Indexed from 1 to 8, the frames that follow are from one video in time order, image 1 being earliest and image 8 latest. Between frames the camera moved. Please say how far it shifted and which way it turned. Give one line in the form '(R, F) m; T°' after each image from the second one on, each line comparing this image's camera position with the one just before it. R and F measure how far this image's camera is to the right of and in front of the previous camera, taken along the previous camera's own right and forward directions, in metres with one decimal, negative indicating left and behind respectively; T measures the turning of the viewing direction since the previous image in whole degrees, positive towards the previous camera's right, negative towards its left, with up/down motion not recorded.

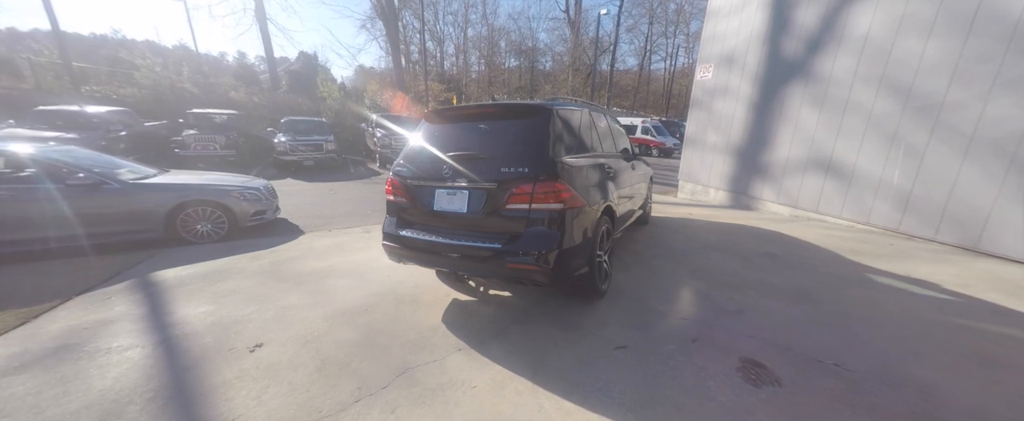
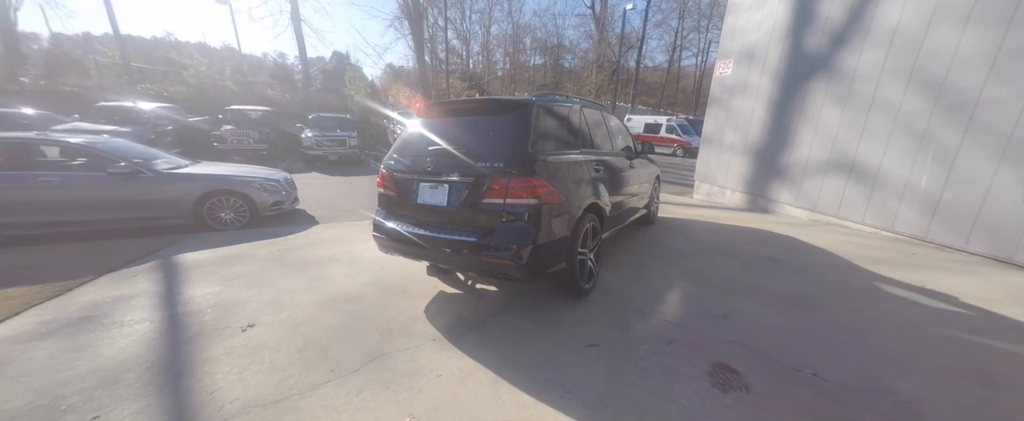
(+0.4, 0.0) m; -4°
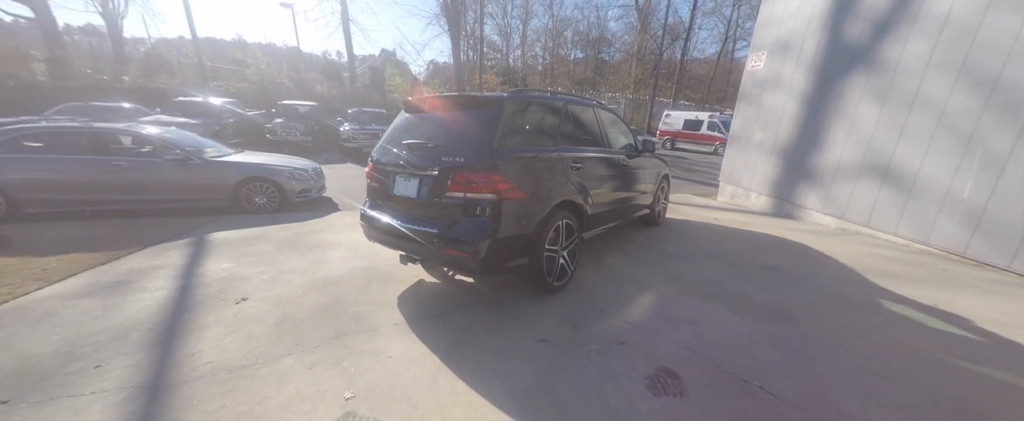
(+0.6, 0.0) m; -7°
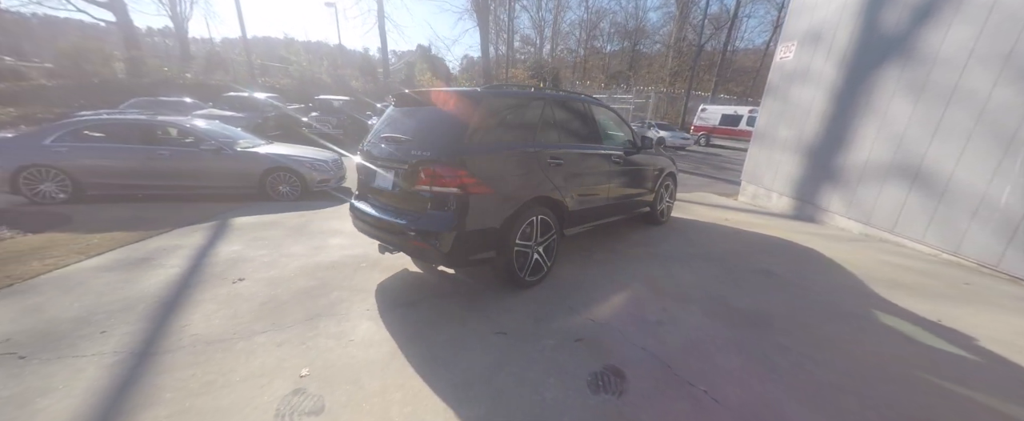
(+0.6, 0.0) m; -6°
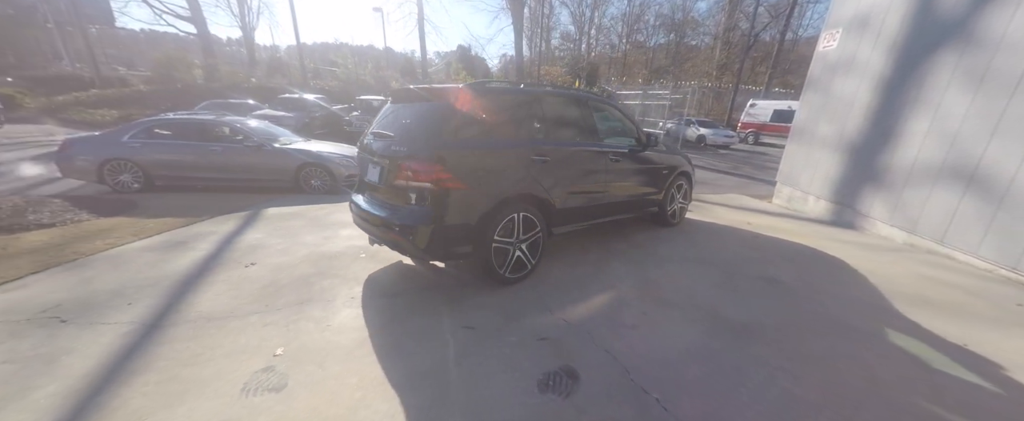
(+0.5, 0.0) m; -7°
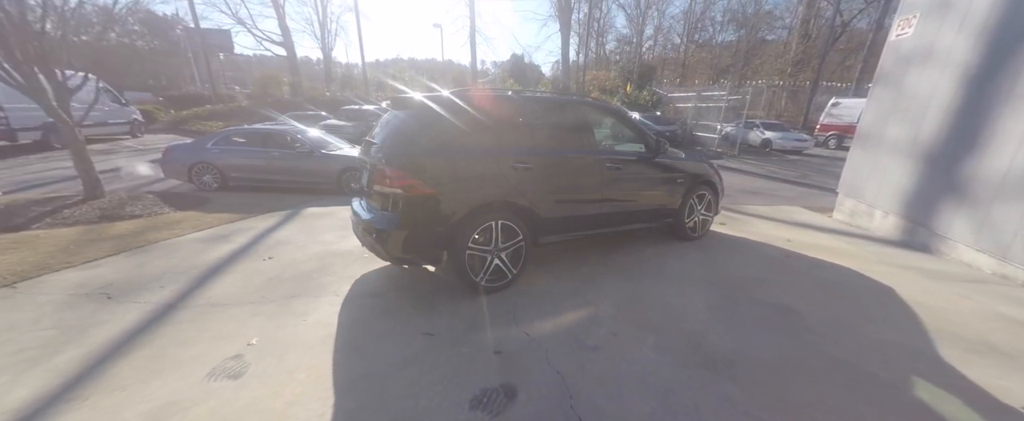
(+0.7, +0.1) m; -10°
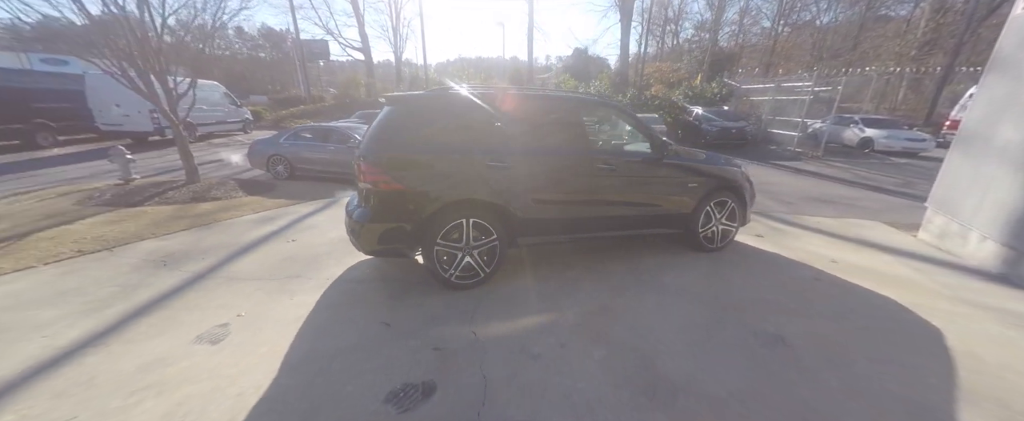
(+0.8, +0.2) m; -11°
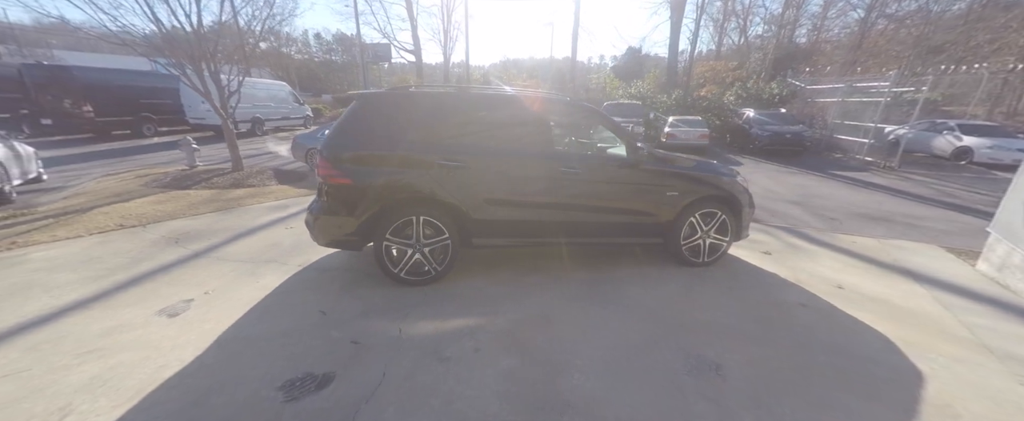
(+0.8, +0.2) m; -9°
